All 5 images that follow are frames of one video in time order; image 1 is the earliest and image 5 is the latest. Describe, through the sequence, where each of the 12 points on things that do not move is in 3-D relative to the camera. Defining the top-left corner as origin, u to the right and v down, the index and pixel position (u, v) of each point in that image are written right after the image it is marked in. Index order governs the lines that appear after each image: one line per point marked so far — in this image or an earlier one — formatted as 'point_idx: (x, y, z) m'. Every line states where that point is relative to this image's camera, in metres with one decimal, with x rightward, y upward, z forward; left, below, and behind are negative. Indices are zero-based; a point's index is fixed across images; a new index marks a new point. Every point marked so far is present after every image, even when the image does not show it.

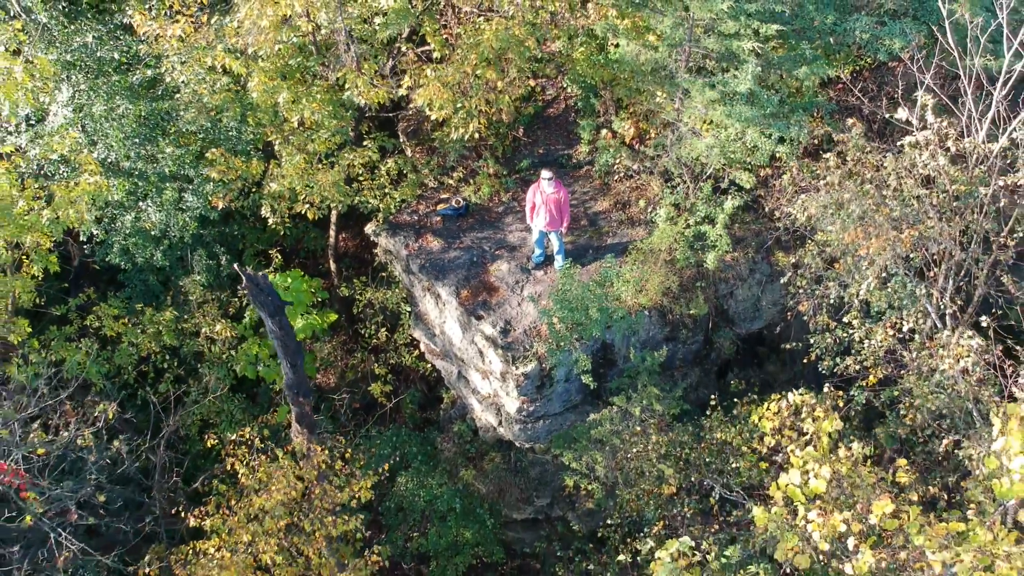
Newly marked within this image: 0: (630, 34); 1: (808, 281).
0: (+1.2, +2.6, +10.4) m
1: (+2.7, 0.0, +9.2) m
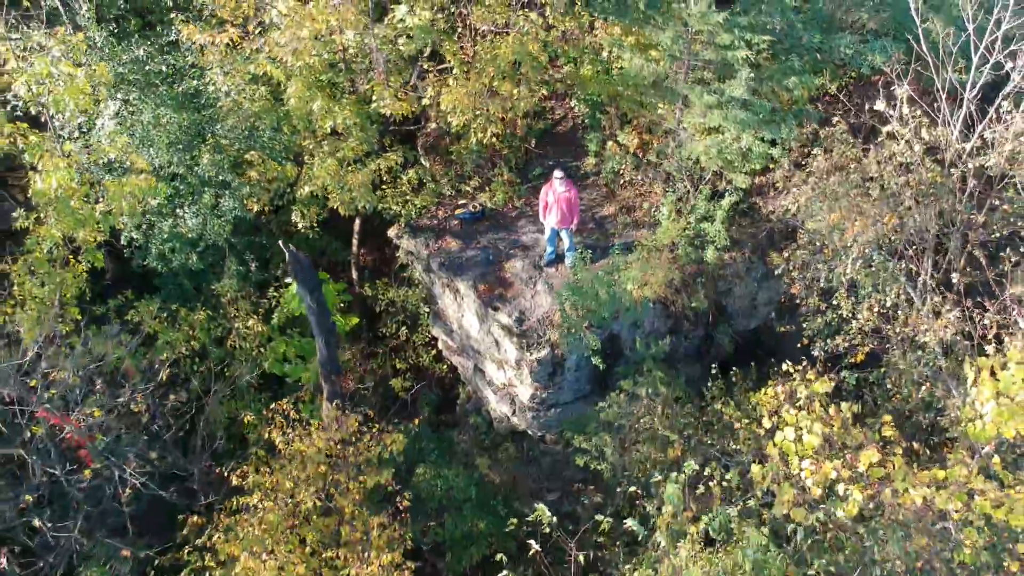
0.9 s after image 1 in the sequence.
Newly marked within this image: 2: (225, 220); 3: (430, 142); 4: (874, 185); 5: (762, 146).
0: (+1.4, +2.7, +11.4) m
1: (+2.9, +0.2, +10.1) m
2: (-3.4, +0.8, +11.9) m
3: (-1.1, +1.9, +13.0) m
4: (+3.5, +1.0, +9.5) m
5: (+2.7, +1.5, +10.8) m
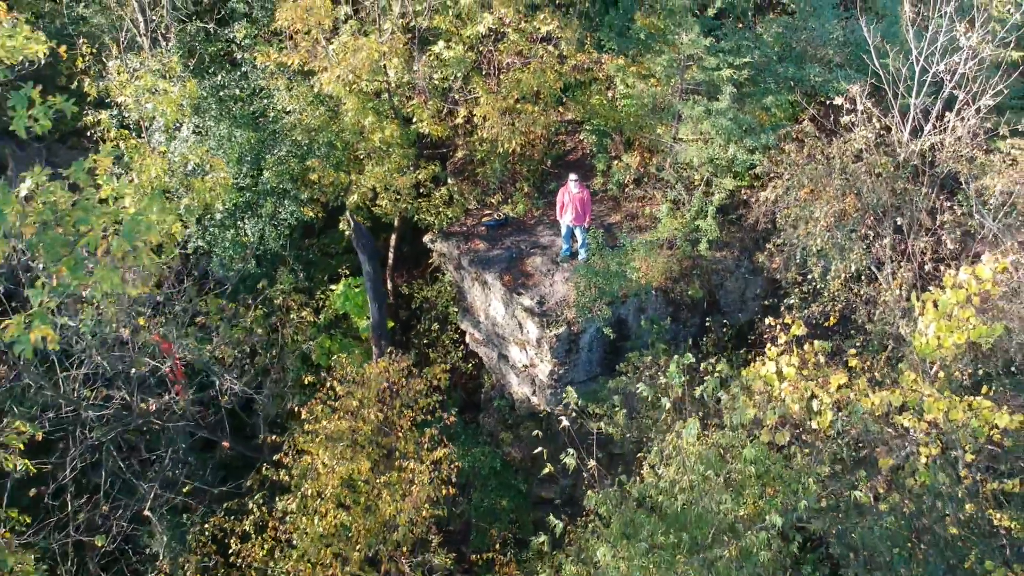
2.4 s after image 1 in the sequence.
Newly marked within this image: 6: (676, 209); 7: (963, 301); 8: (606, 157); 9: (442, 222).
0: (+1.7, +2.8, +13.5) m
1: (+3.2, +0.5, +11.9) m
2: (-3.1, +0.9, +13.8) m
3: (-0.8, +1.8, +15.0) m
4: (+3.7, +1.3, +11.4) m
5: (+3.0, +1.7, +12.8) m
6: (+2.2, +1.1, +13.7) m
7: (+4.2, -0.1, +9.3) m
8: (+1.4, +1.9, +14.7) m
9: (-1.0, +0.9, +14.3) m
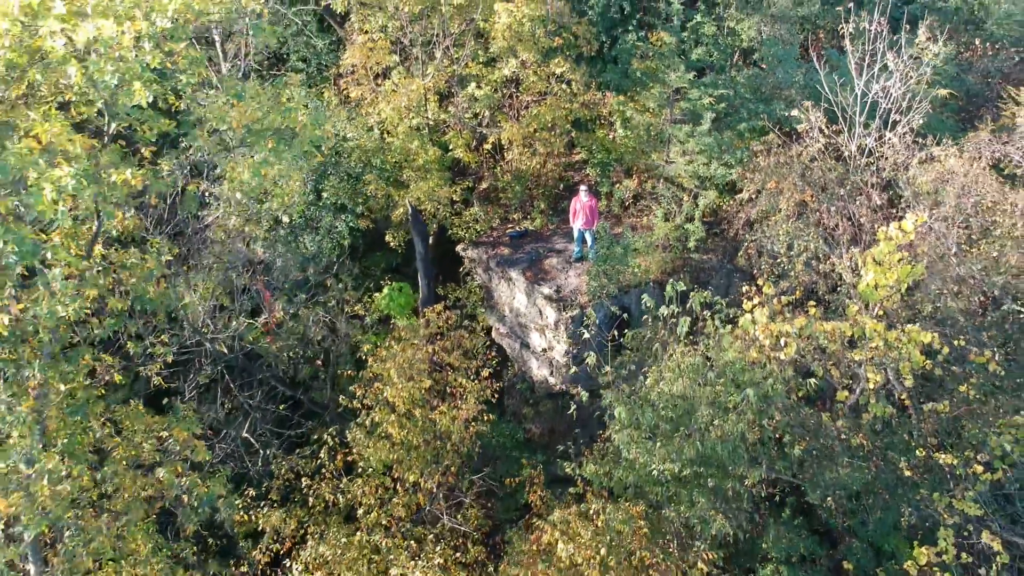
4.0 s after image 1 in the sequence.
0: (+2.0, +2.9, +16.4) m
1: (+3.5, +0.7, +14.6) m
2: (-2.8, +0.9, +16.5) m
3: (-0.5, +1.7, +17.8) m
4: (+4.1, +1.6, +14.2) m
5: (+3.3, +1.9, +15.6) m
6: (+2.6, +1.1, +16.4) m
7: (+4.6, +0.4, +11.9) m
8: (+1.7, +1.9, +17.5) m
9: (-0.7, +0.9, +17.0) m
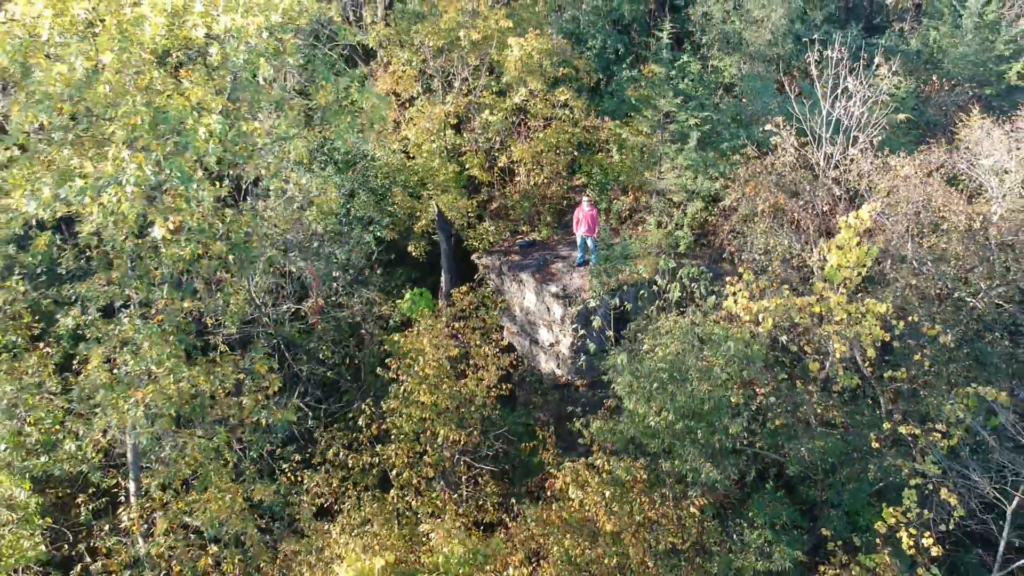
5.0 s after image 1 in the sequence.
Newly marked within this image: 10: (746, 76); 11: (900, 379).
0: (+2.2, +2.9, +18.6) m
1: (+3.7, +0.8, +16.6) m
2: (-2.6, +0.8, +18.5) m
3: (-0.3, +1.6, +19.8) m
4: (+4.3, +1.8, +16.3) m
5: (+3.5, +1.9, +17.7) m
6: (+2.7, +1.1, +18.5) m
7: (+4.8, +0.7, +13.9) m
8: (+1.9, +1.7, +19.6) m
9: (-0.5, +0.8, +19.0) m
10: (+4.7, +4.2, +20.0) m
11: (+5.6, -1.3, +14.5) m
